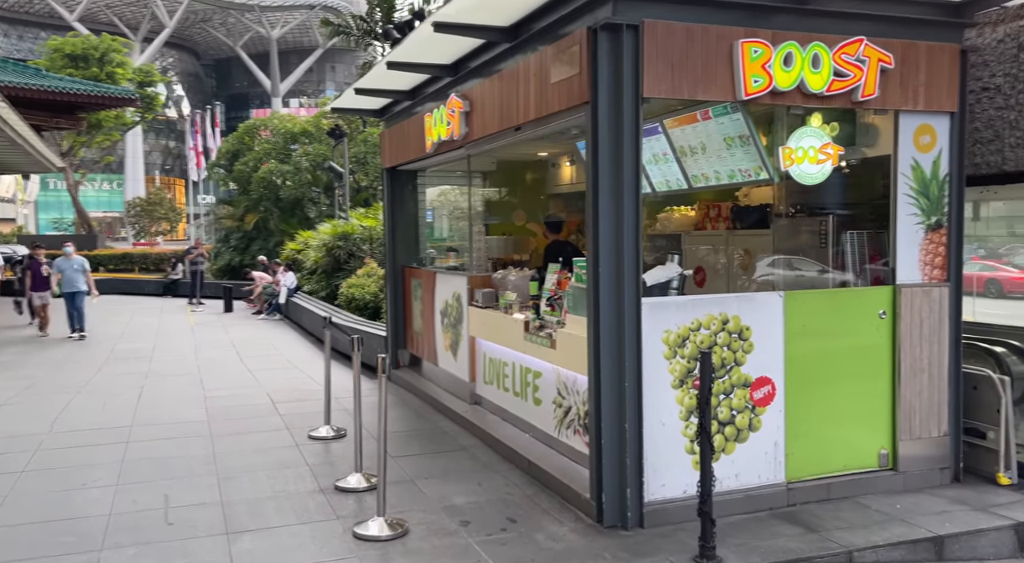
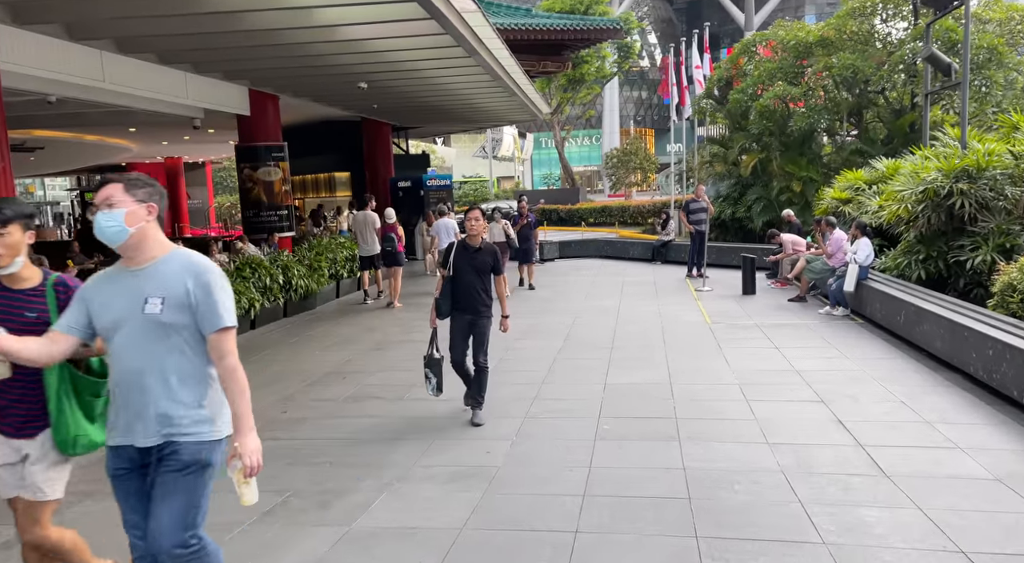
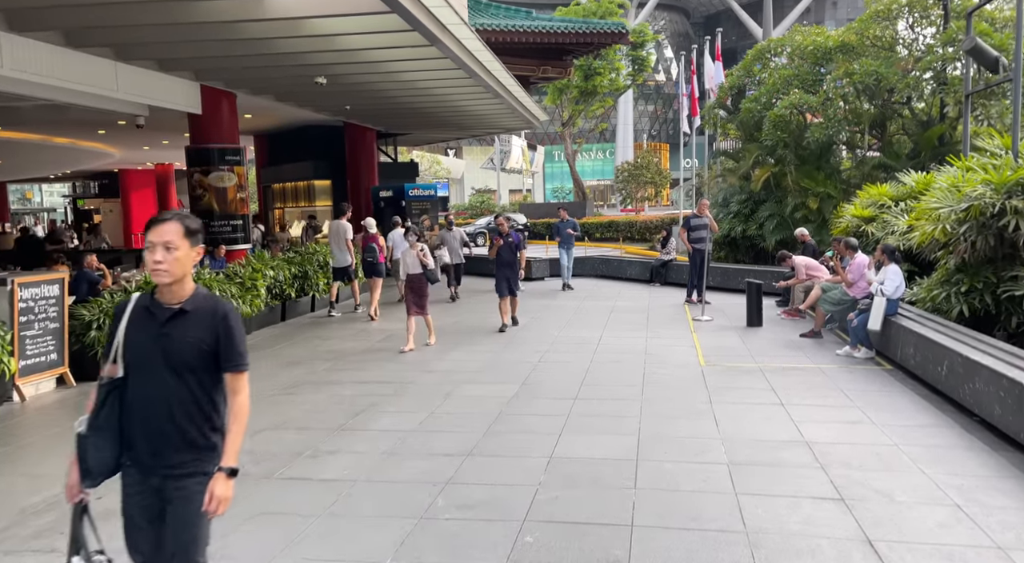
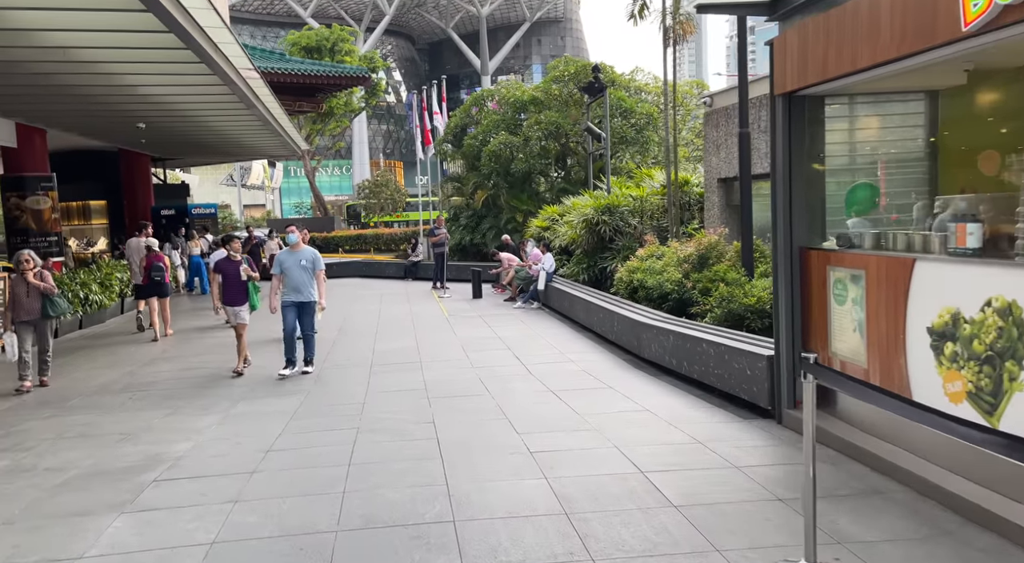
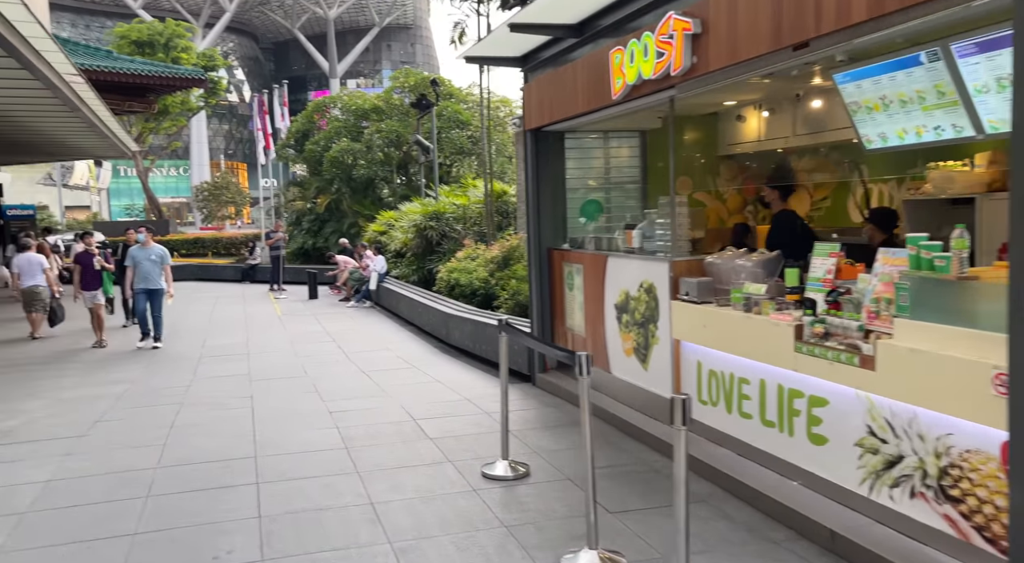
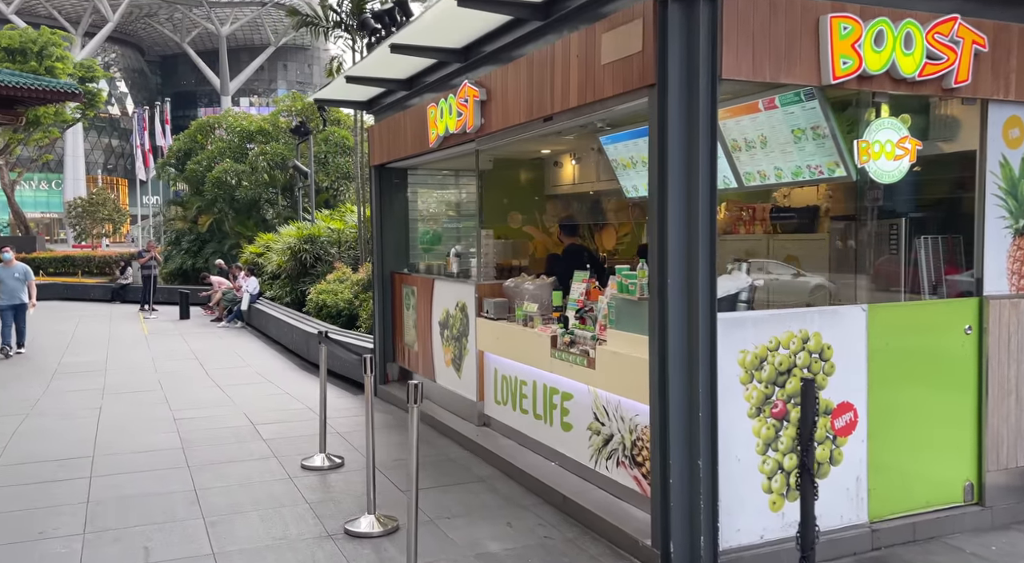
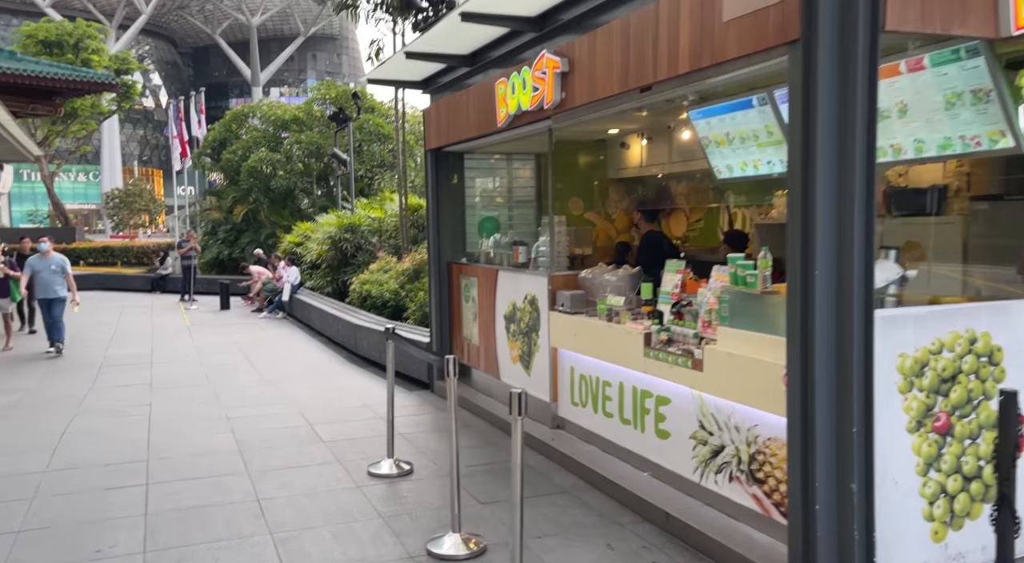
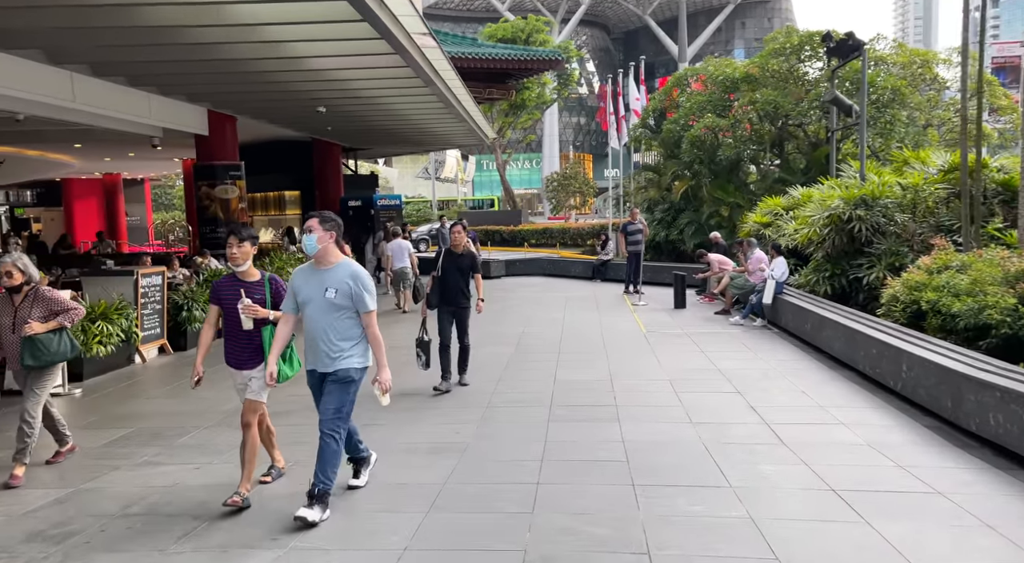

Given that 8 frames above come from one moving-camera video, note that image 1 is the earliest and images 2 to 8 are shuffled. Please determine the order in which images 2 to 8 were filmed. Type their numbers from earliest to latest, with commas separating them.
6, 7, 5, 4, 8, 2, 3
